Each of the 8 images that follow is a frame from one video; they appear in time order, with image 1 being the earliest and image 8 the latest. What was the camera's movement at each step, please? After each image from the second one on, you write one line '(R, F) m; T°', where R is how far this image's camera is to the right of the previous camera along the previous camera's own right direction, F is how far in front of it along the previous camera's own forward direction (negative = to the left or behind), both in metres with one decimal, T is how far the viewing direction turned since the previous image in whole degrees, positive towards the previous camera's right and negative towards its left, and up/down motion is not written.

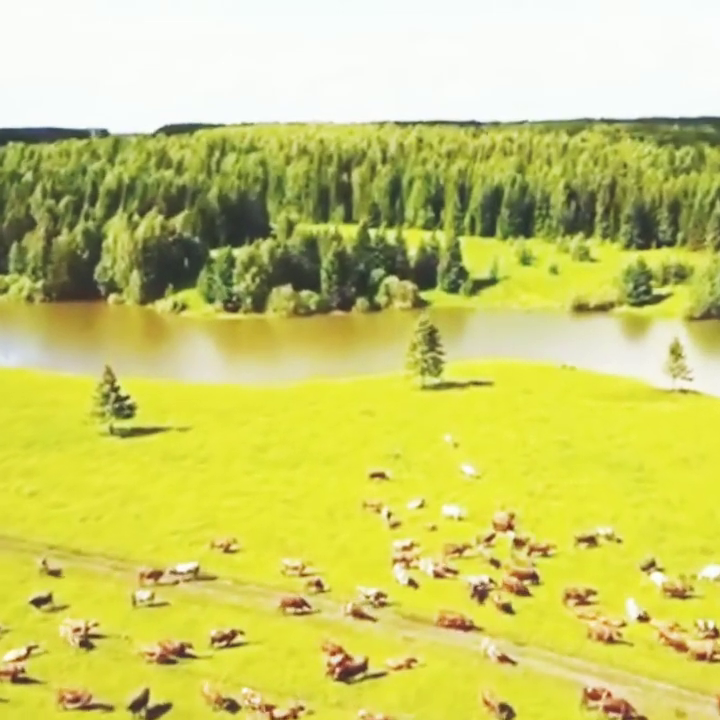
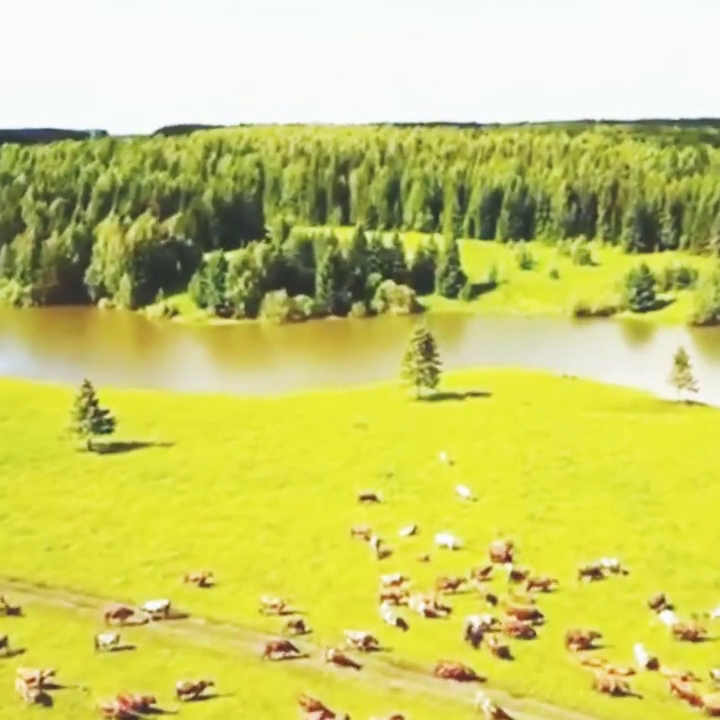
(+0.4, +2.6) m; 0°
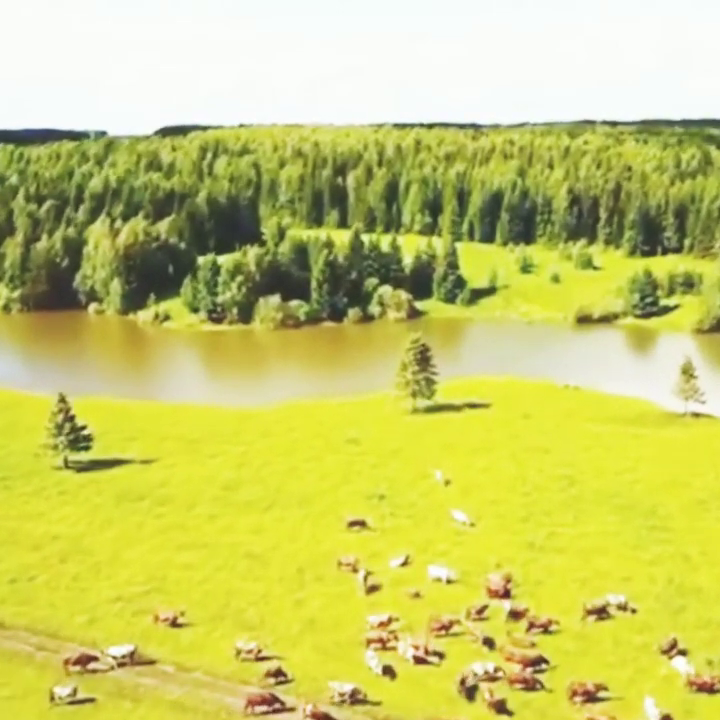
(+0.4, +2.6) m; 0°
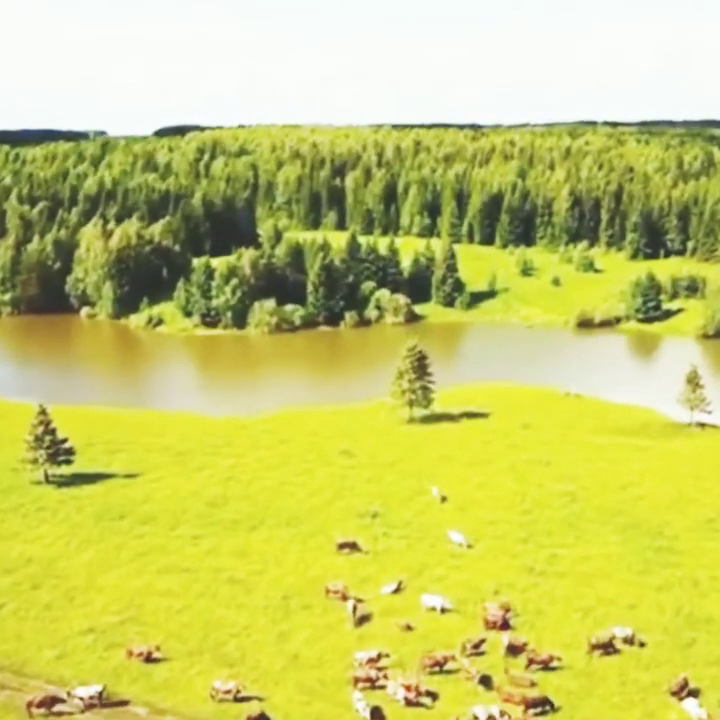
(+0.3, +2.0) m; 0°
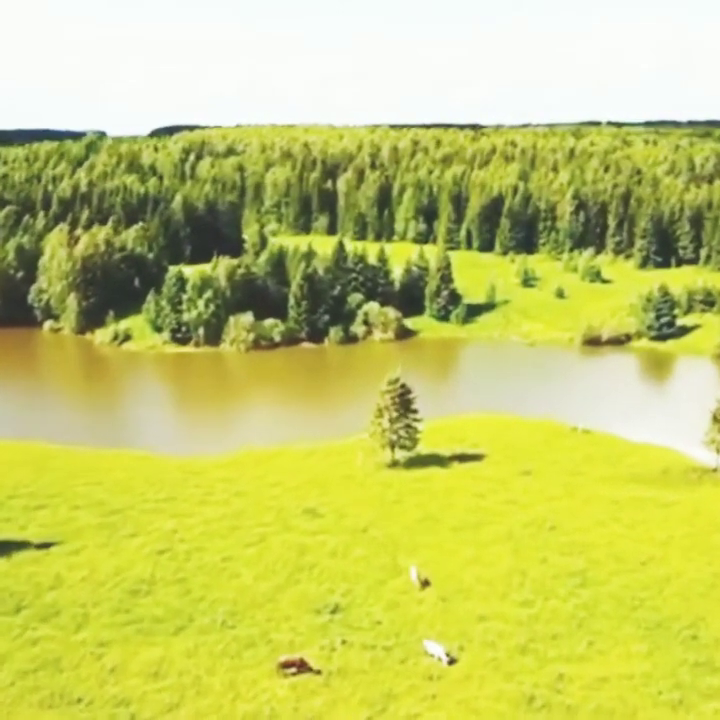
(+1.2, +8.3) m; 0°
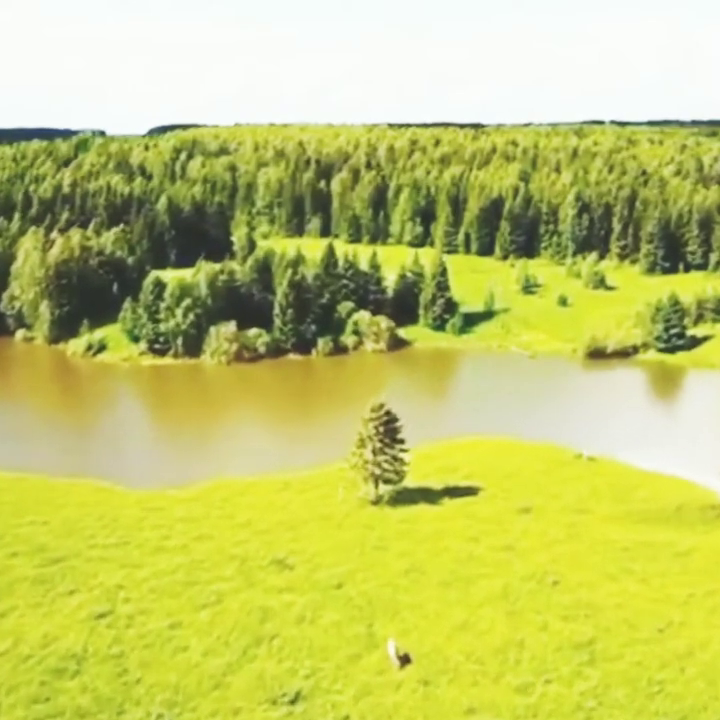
(+0.8, +5.4) m; 0°
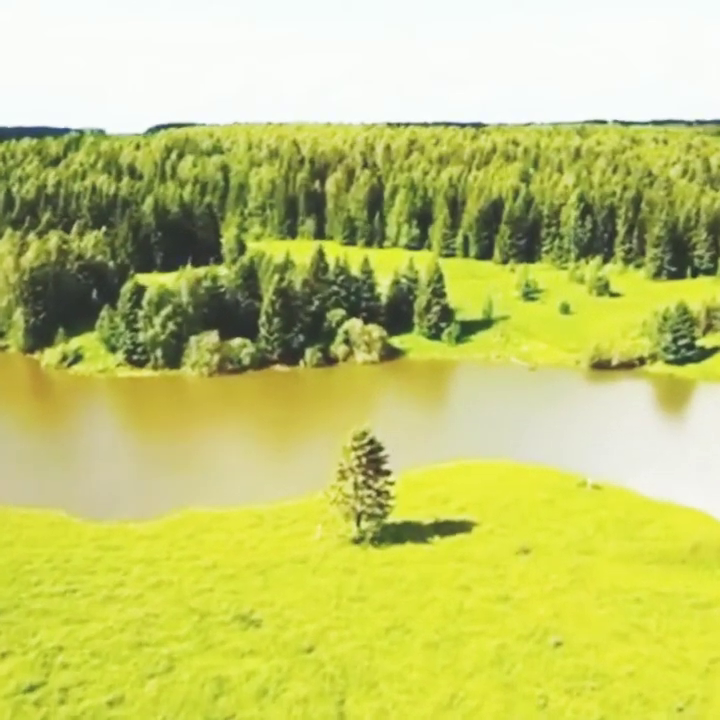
(+0.7, +4.6) m; 0°
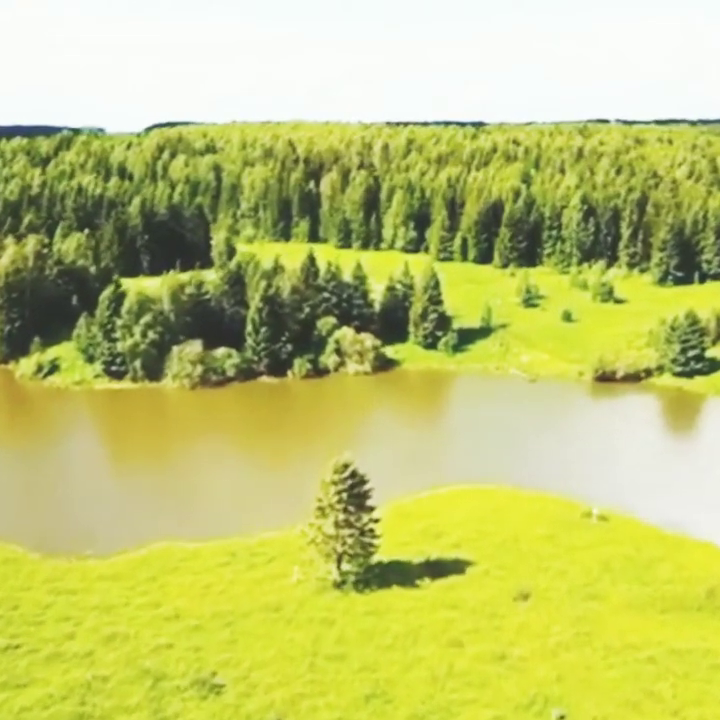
(+0.6, +4.1) m; 0°
